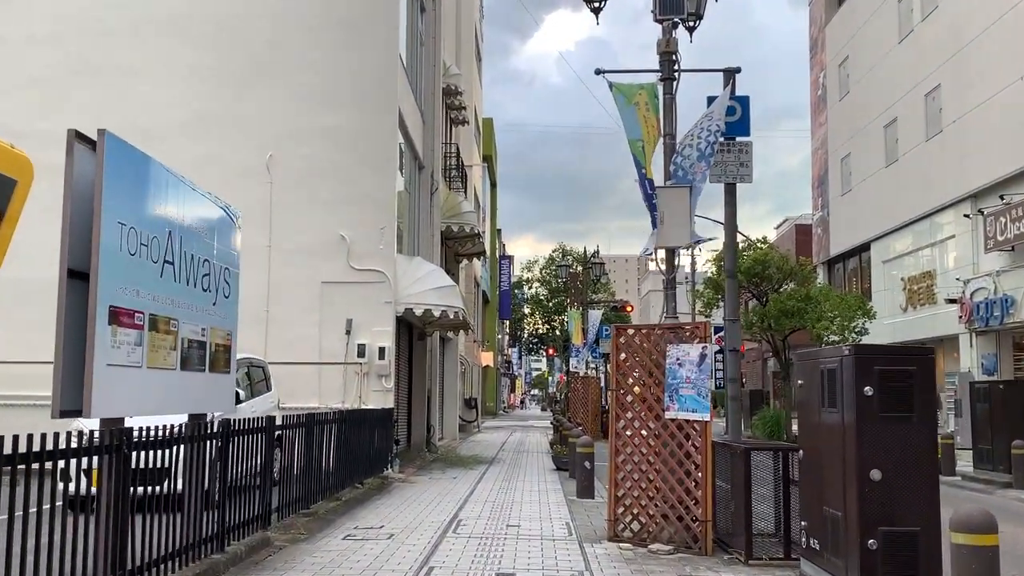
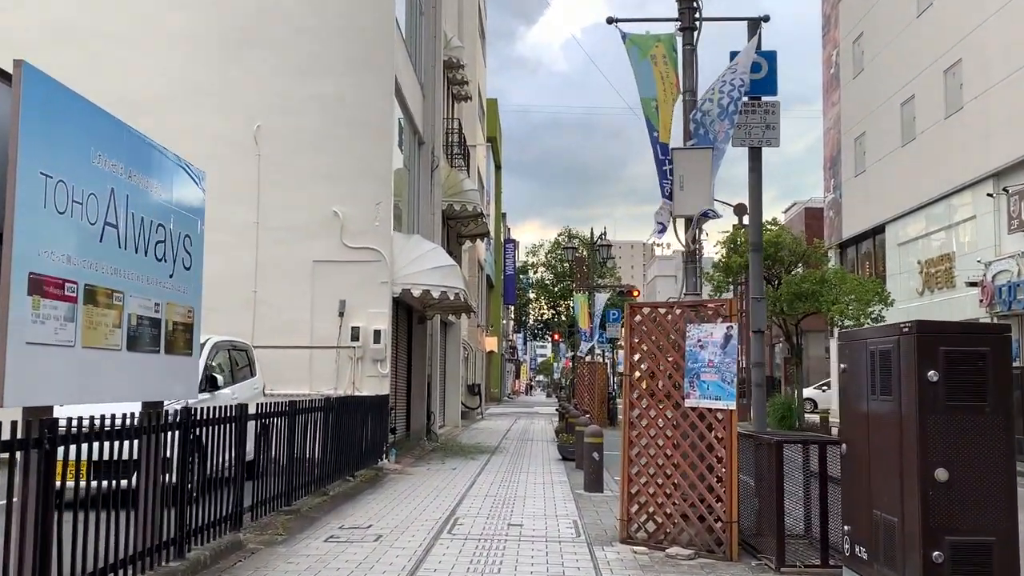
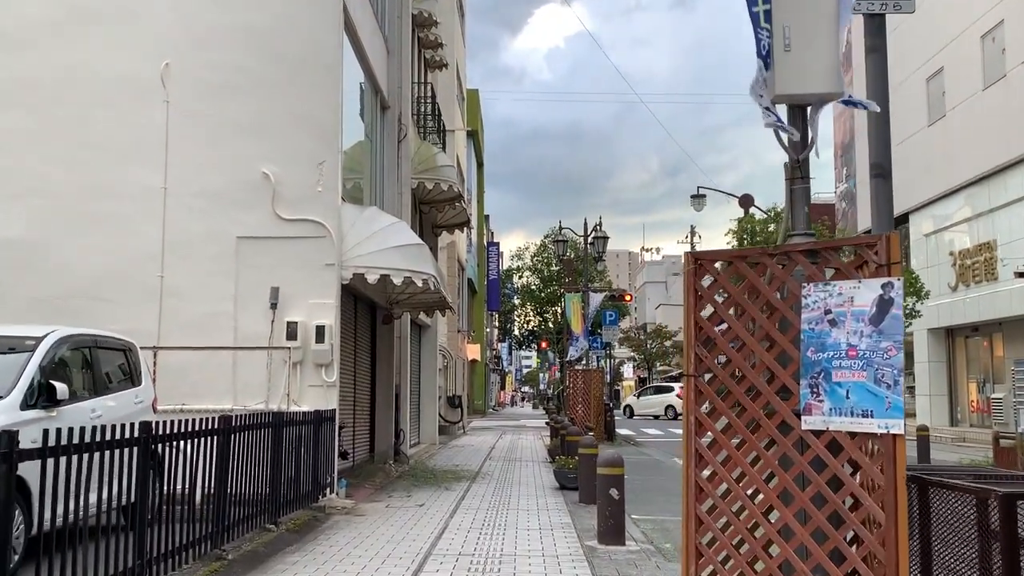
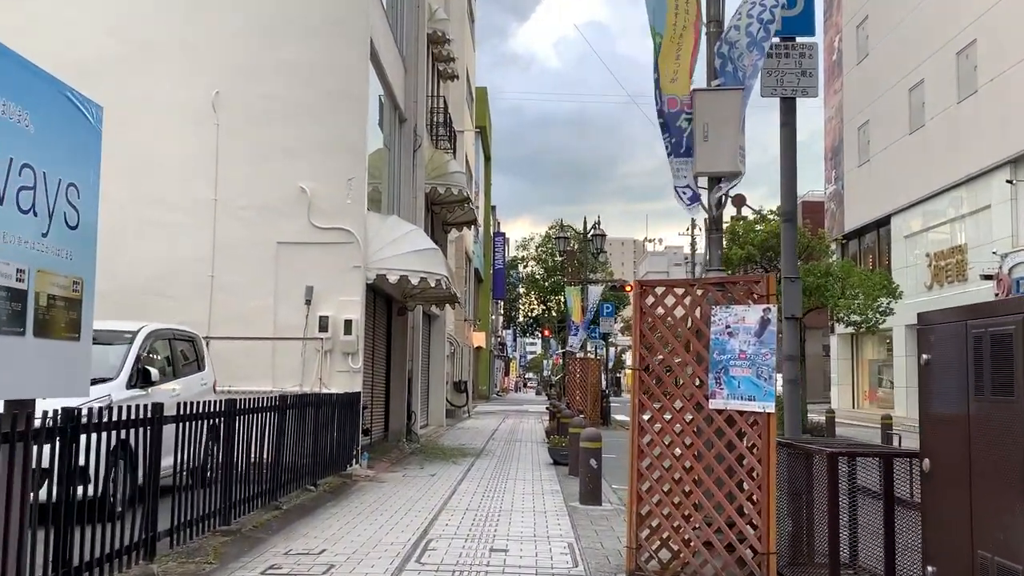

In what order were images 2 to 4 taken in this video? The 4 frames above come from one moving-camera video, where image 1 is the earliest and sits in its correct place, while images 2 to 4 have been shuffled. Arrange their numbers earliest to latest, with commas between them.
2, 4, 3
